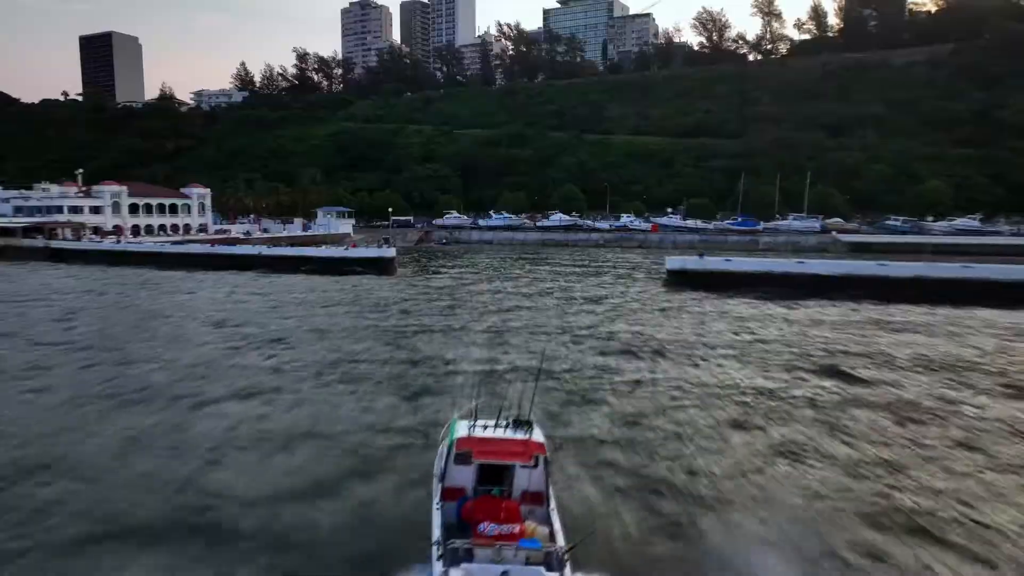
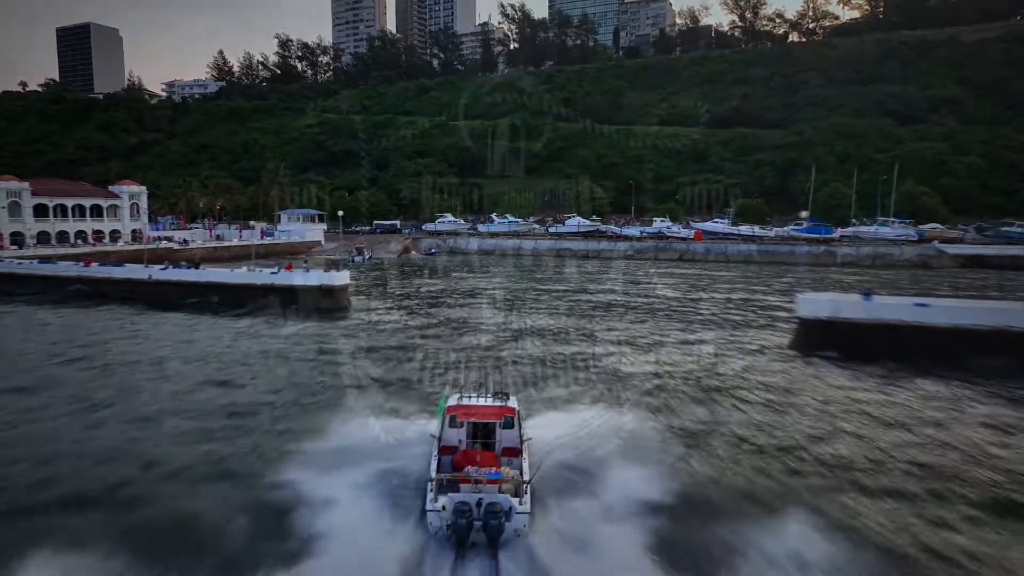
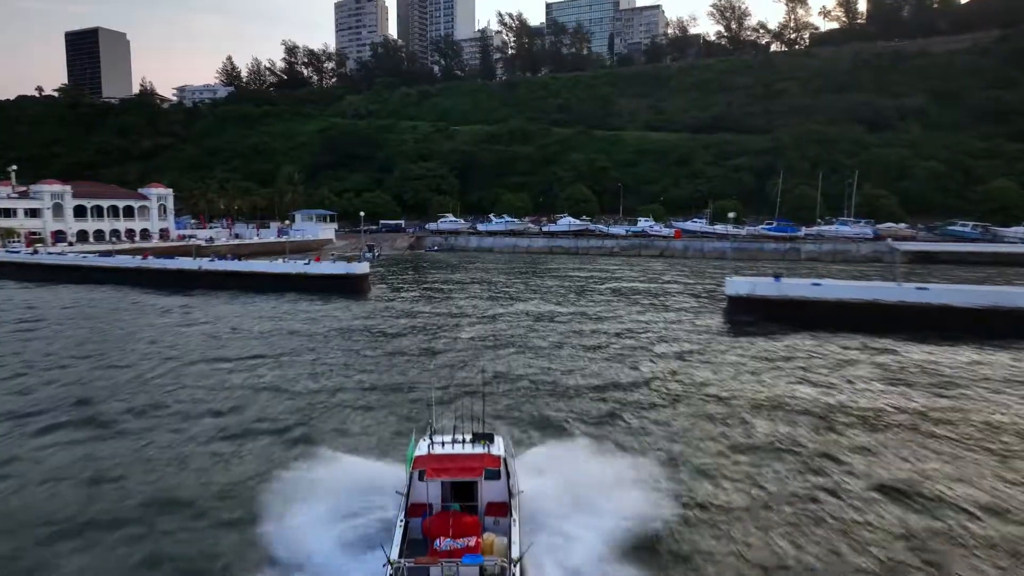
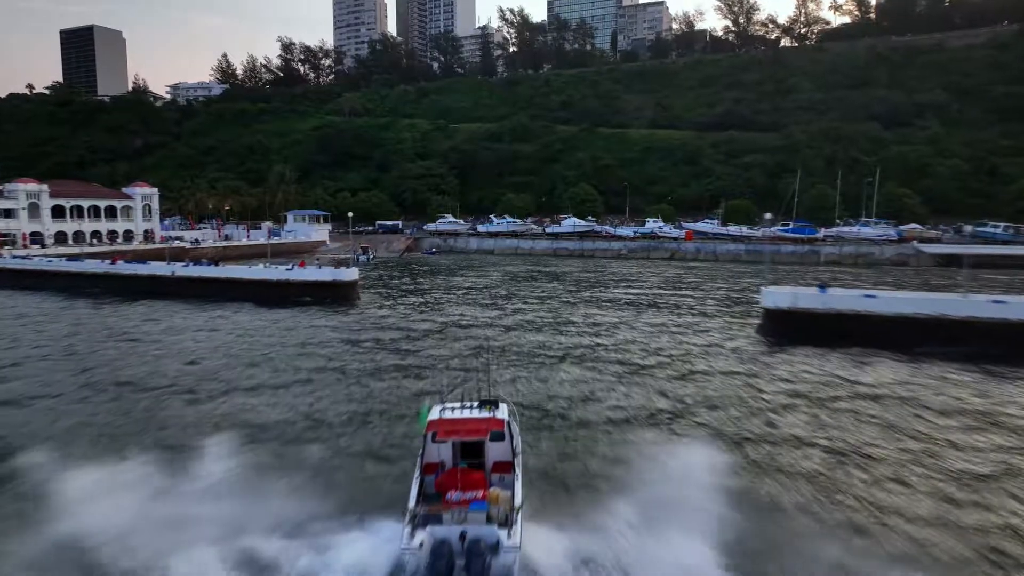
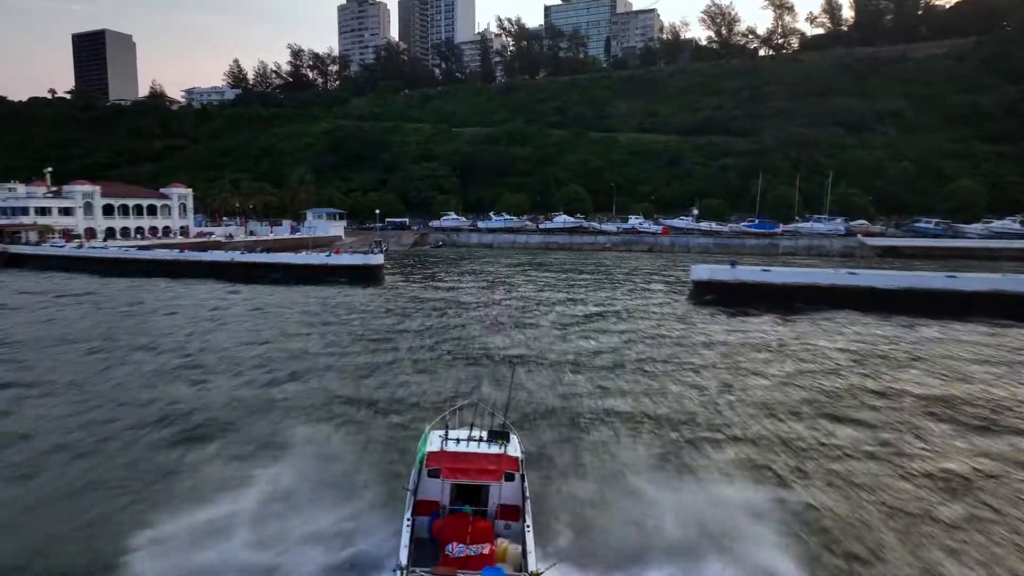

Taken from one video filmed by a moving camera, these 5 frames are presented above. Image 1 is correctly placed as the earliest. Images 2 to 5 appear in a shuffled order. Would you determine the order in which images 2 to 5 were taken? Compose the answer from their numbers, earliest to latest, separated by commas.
5, 3, 4, 2
